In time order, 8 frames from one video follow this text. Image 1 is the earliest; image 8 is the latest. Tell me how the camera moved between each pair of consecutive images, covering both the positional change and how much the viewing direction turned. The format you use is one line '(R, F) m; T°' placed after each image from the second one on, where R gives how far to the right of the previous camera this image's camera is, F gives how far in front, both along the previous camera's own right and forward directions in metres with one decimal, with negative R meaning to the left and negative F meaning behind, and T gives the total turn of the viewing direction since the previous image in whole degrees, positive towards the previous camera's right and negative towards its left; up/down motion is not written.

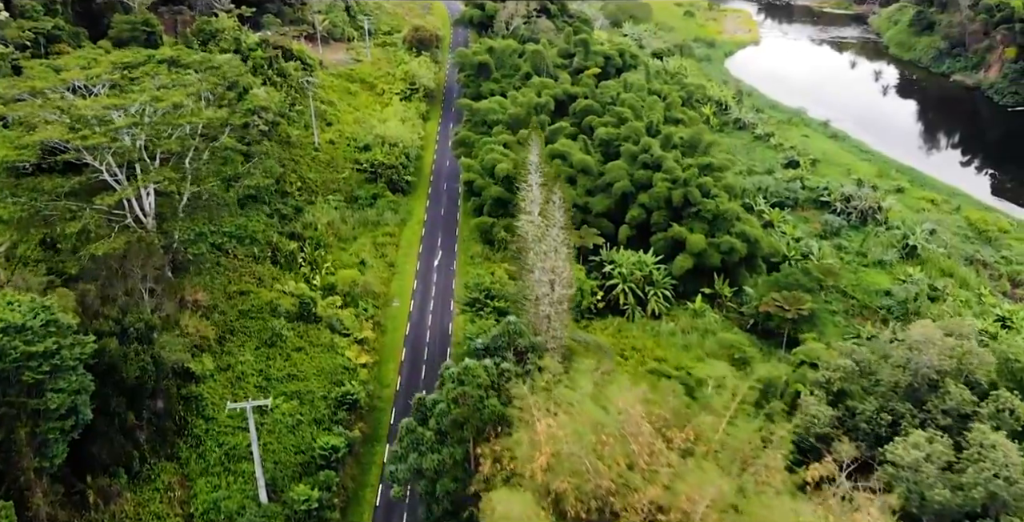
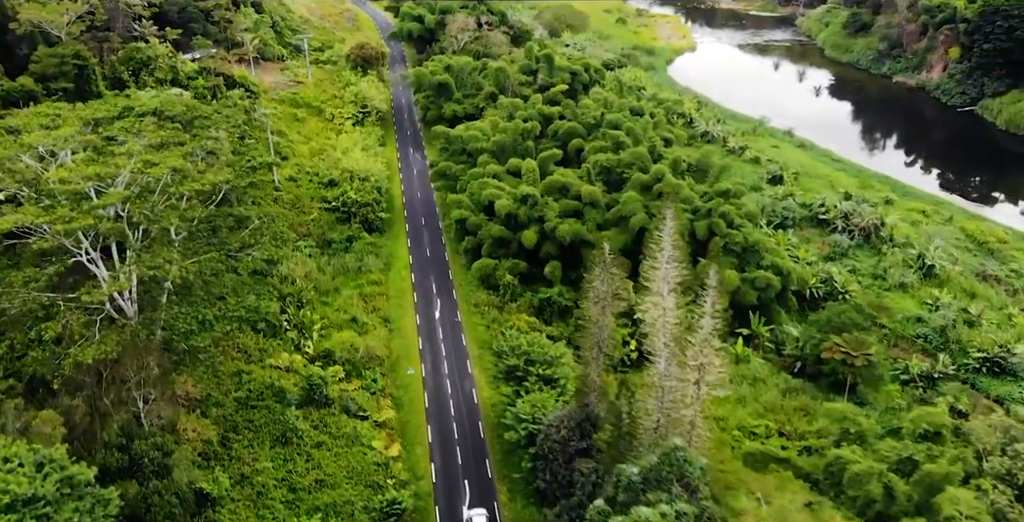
(-6.5, +6.5) m; +6°
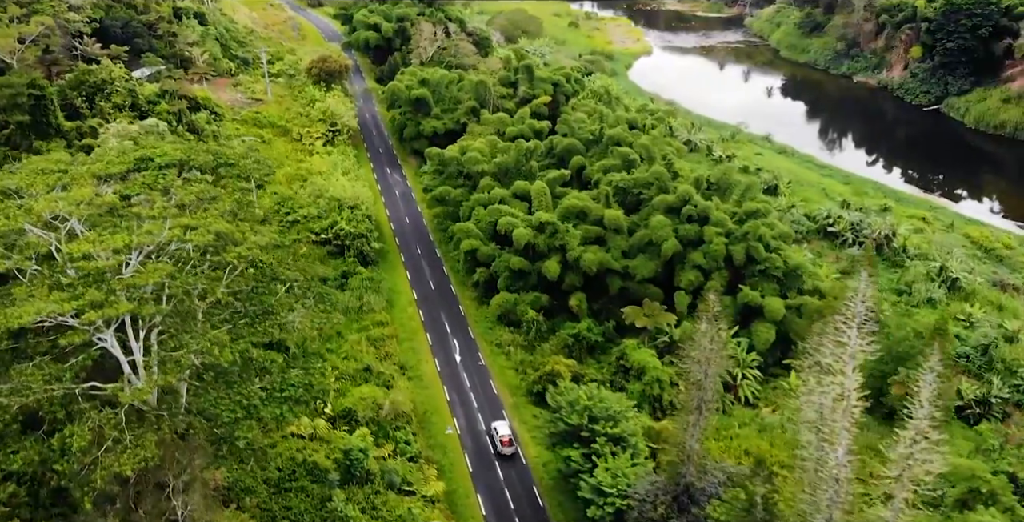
(-5.7, +4.7) m; +5°
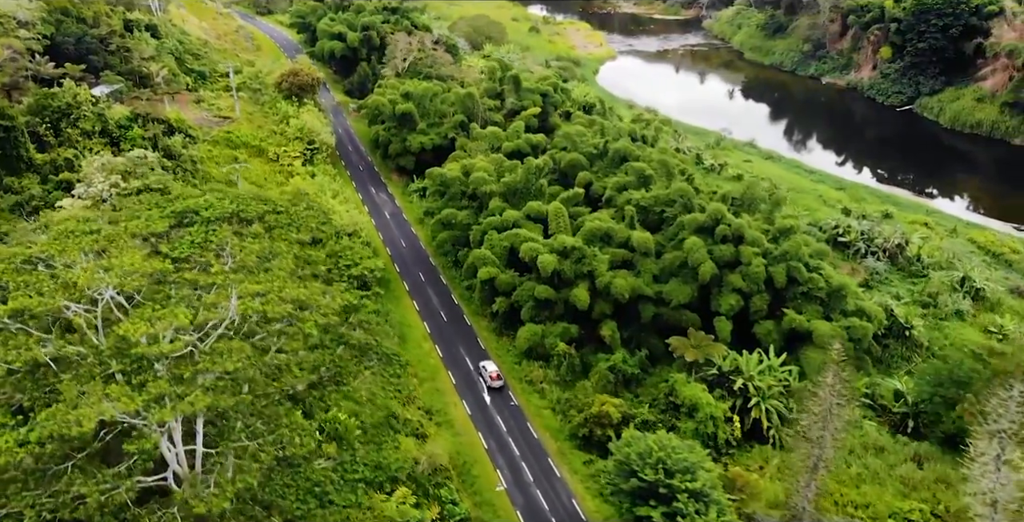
(-4.9, +3.8) m; +4°
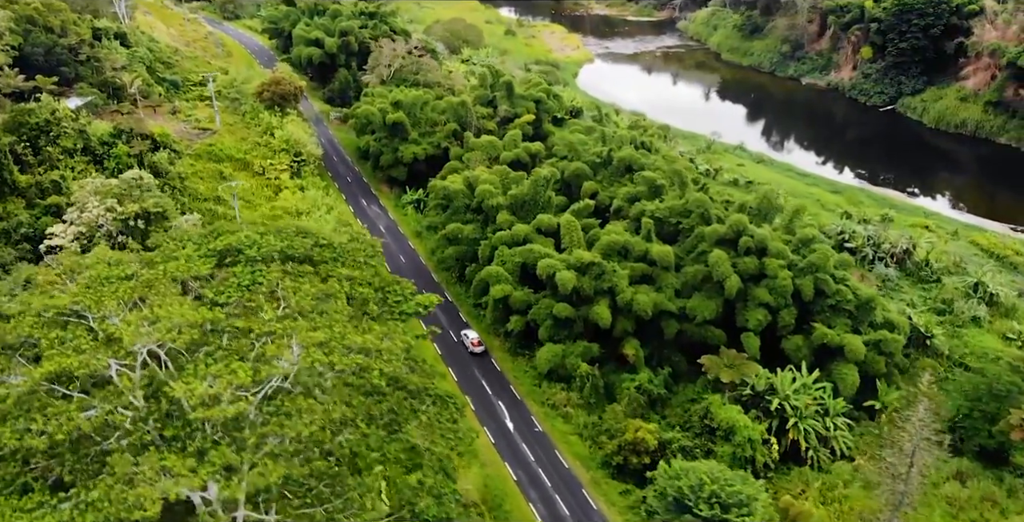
(-3.0, +2.2) m; +2°
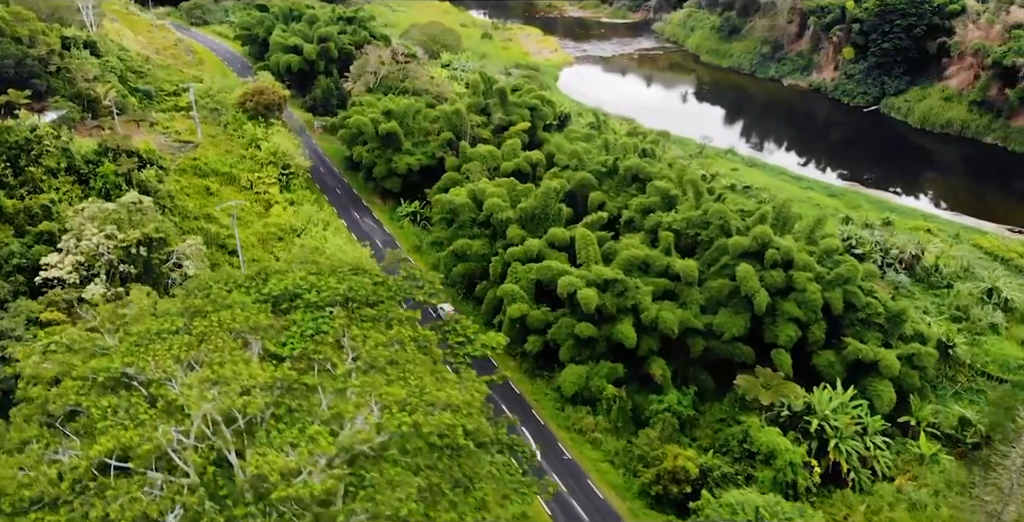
(-2.9, +2.1) m; +2°
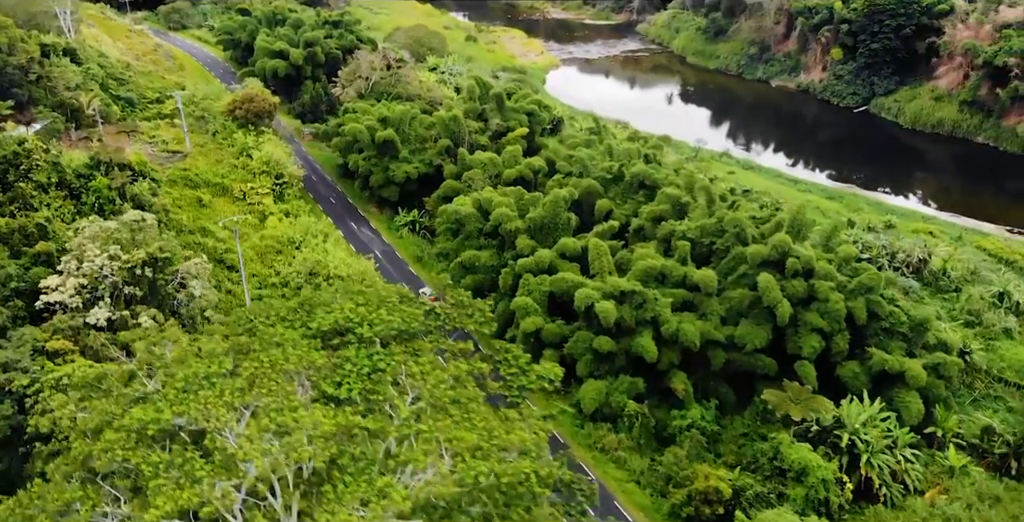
(-2.1, +1.4) m; +2°
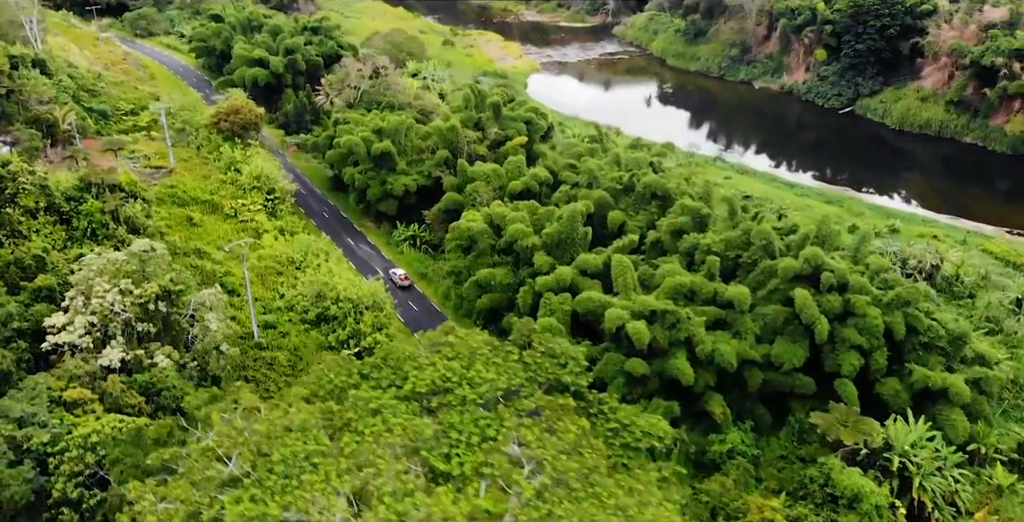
(-3.1, +2.2) m; +2°
